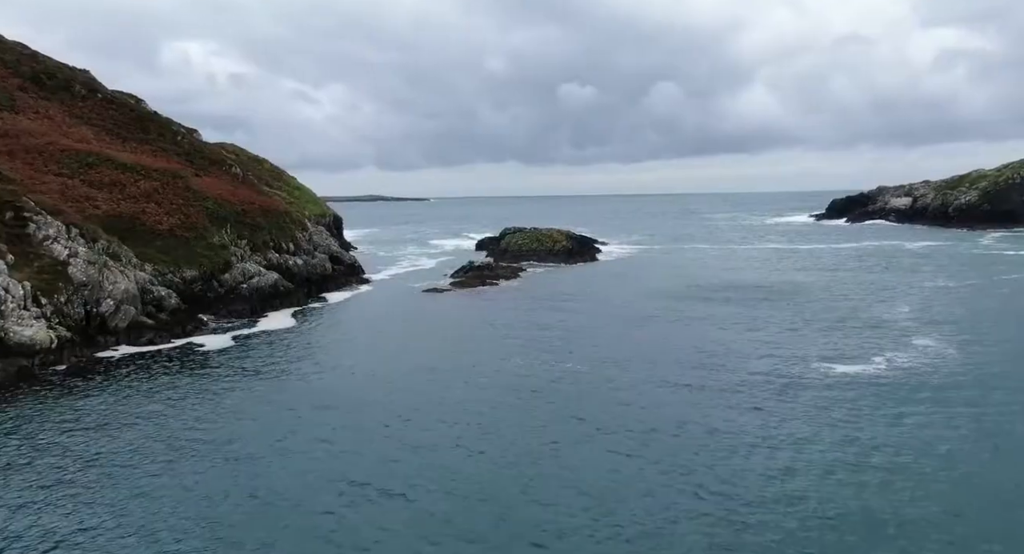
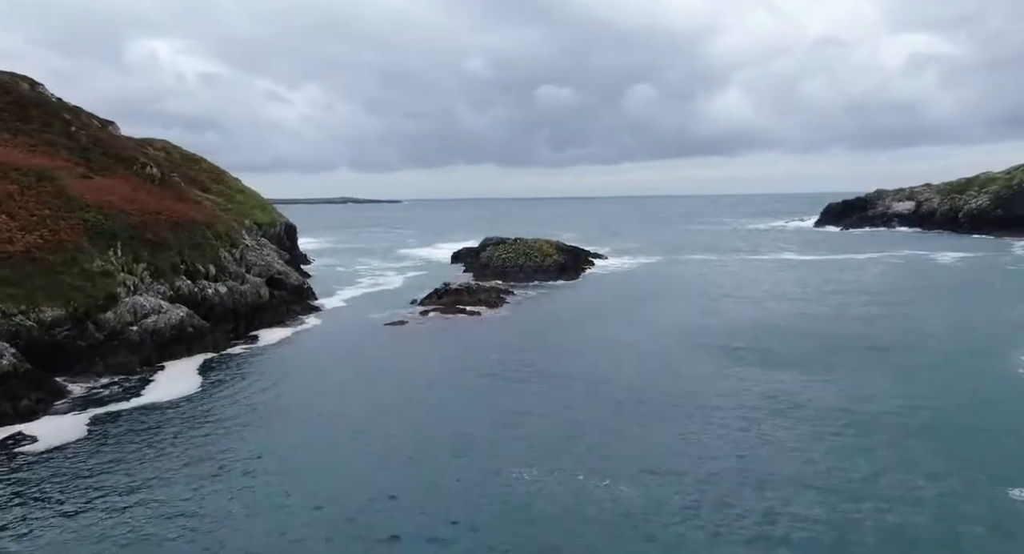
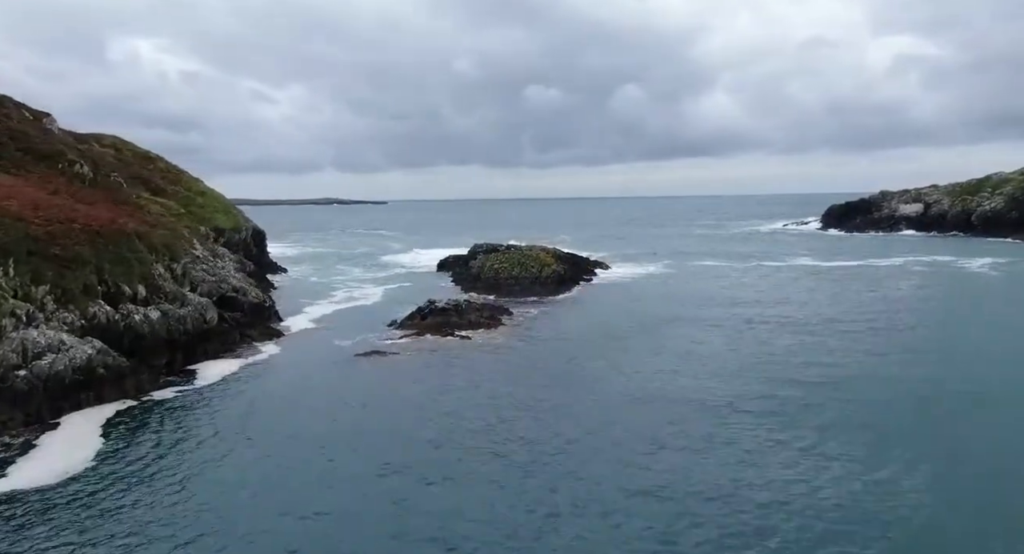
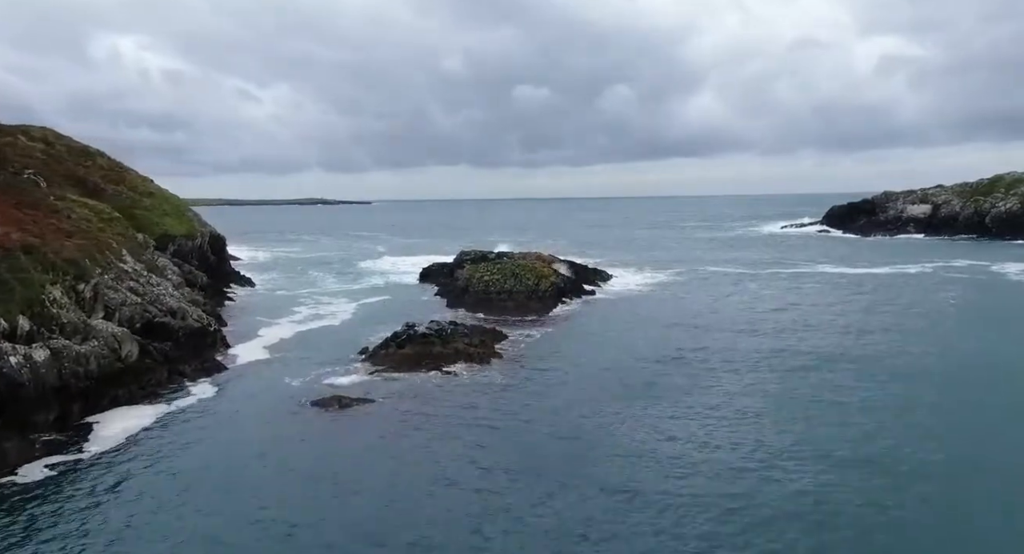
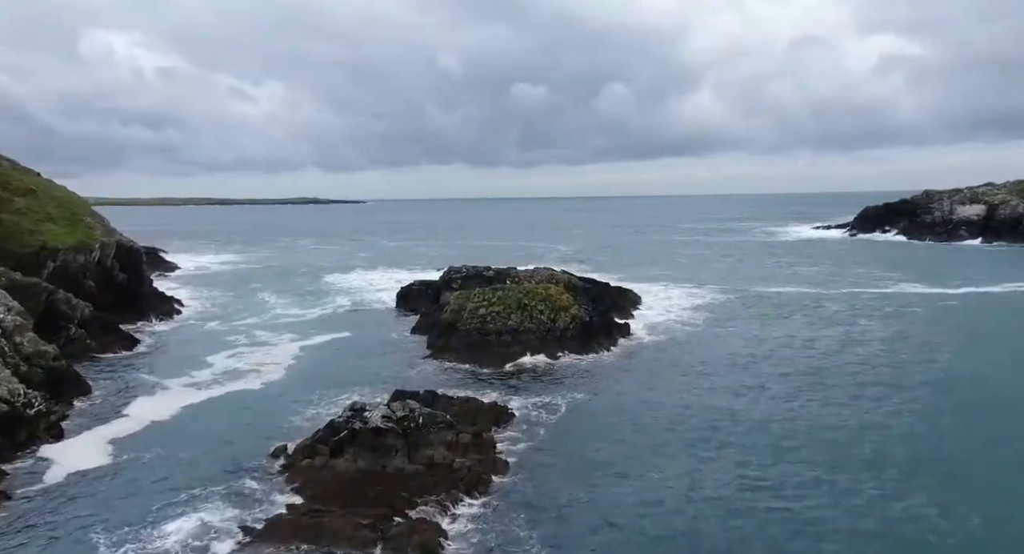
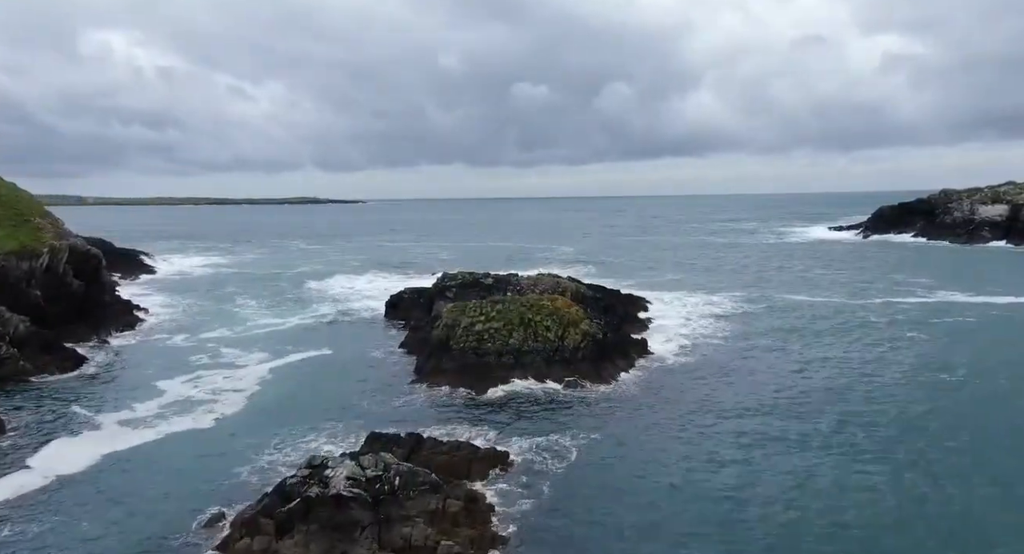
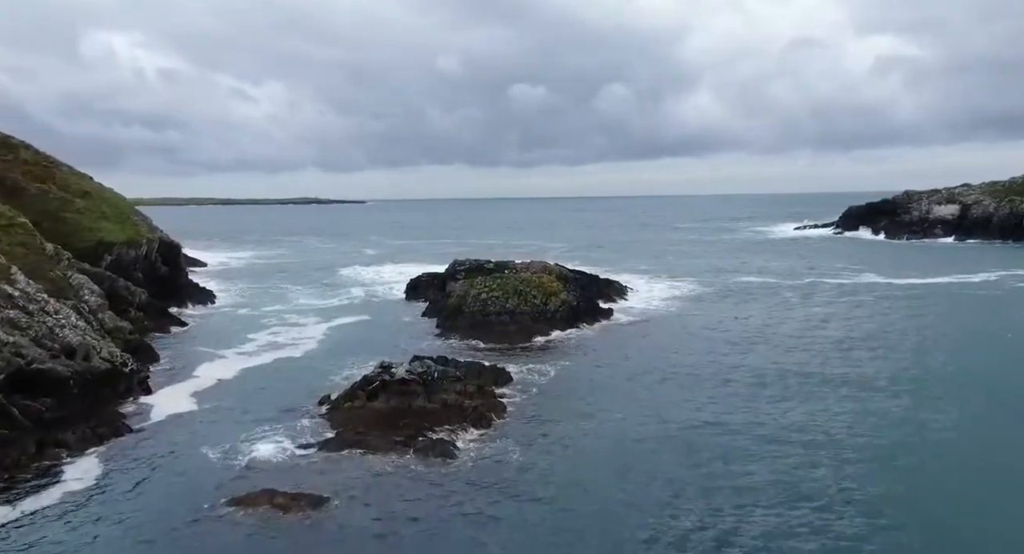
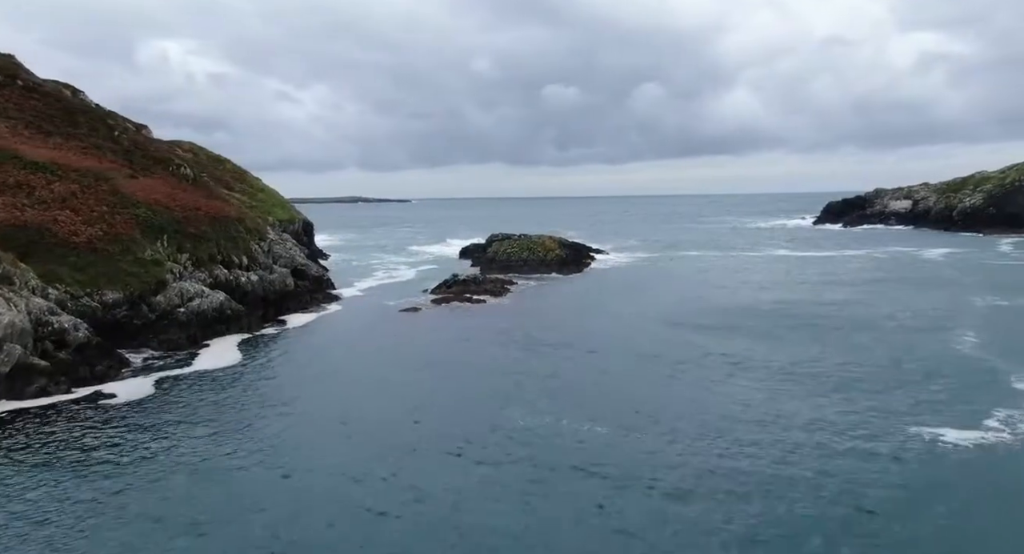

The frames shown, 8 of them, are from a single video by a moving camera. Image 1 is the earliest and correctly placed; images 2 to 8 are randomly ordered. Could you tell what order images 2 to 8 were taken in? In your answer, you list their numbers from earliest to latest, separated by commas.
8, 2, 3, 4, 7, 5, 6
